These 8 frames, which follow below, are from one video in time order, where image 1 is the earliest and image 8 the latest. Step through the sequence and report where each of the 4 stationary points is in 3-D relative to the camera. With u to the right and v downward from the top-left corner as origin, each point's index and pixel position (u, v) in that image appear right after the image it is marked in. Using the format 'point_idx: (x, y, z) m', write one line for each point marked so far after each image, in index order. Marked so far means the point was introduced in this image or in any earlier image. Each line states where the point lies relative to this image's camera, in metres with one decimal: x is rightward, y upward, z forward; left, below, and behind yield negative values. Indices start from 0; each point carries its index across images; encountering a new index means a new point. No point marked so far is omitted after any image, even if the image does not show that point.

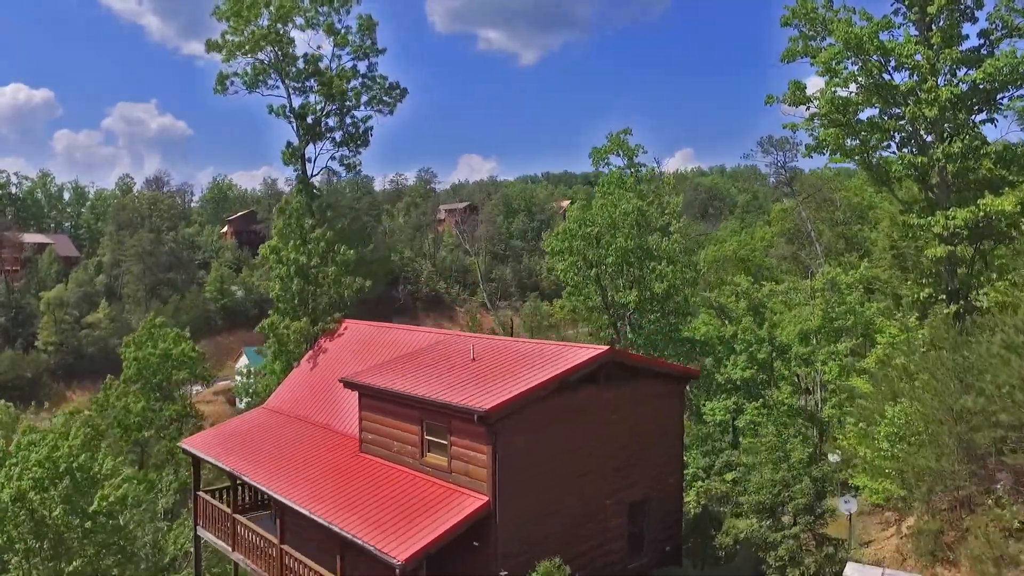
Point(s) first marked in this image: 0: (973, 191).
0: (+8.3, +1.6, +14.4) m
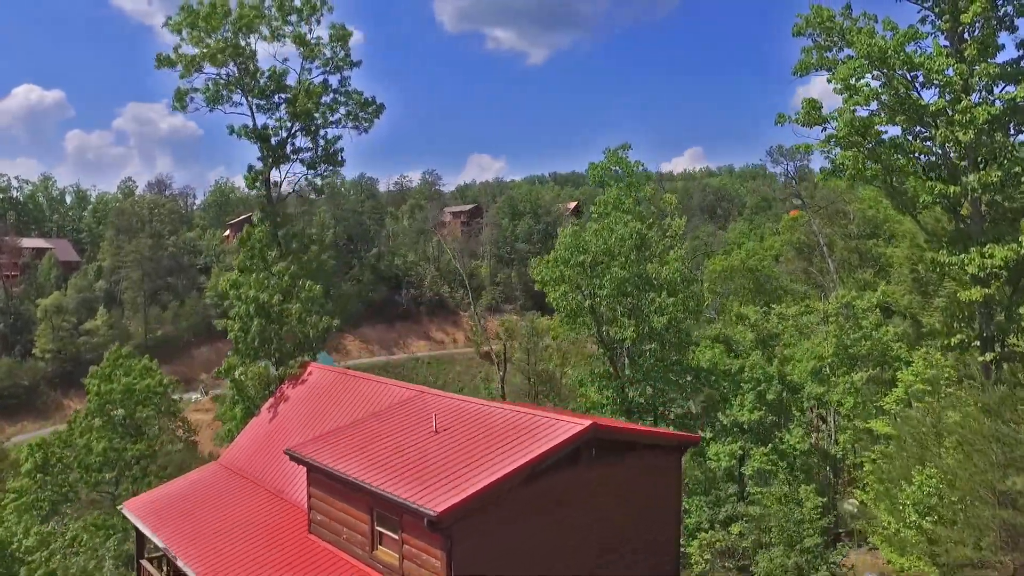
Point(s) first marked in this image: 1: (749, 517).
0: (+8.2, +1.2, +13.4) m
1: (+3.5, -3.3, +11.9) m
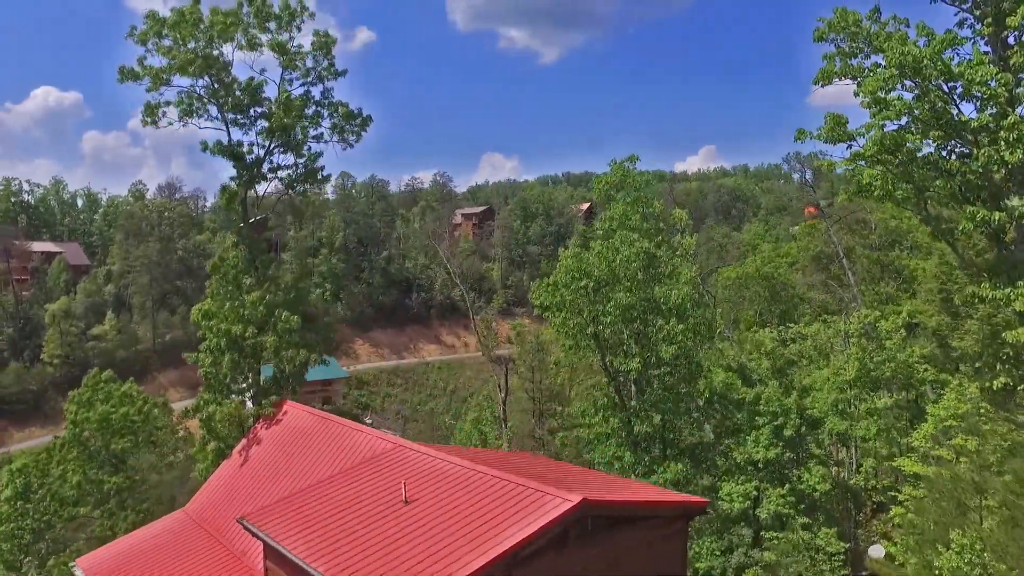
0: (+8.2, +0.9, +12.6) m
1: (+3.5, -3.6, +11.1) m
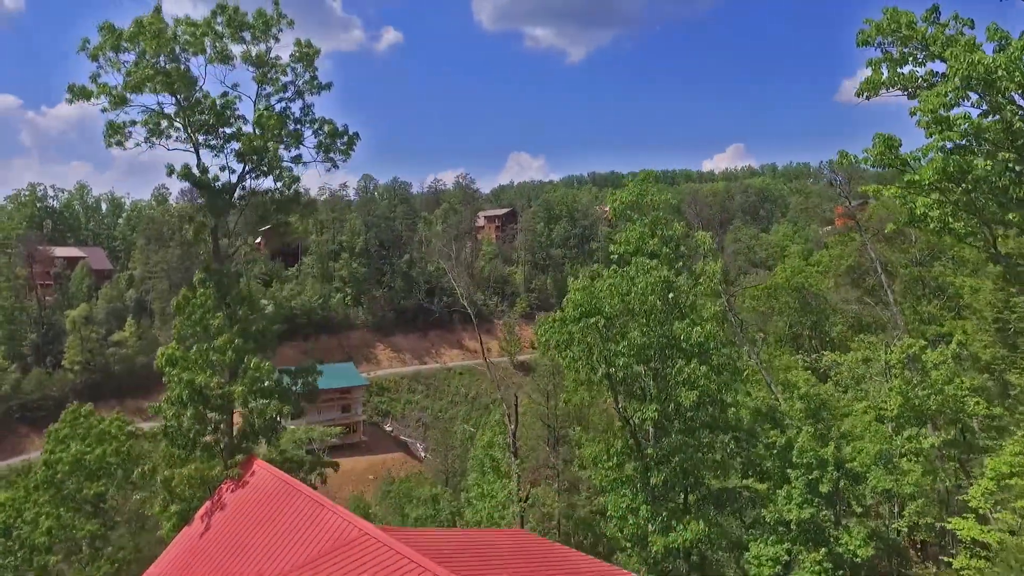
0: (+8.4, +0.6, +11.4) m
1: (+3.6, -4.0, +10.1) m
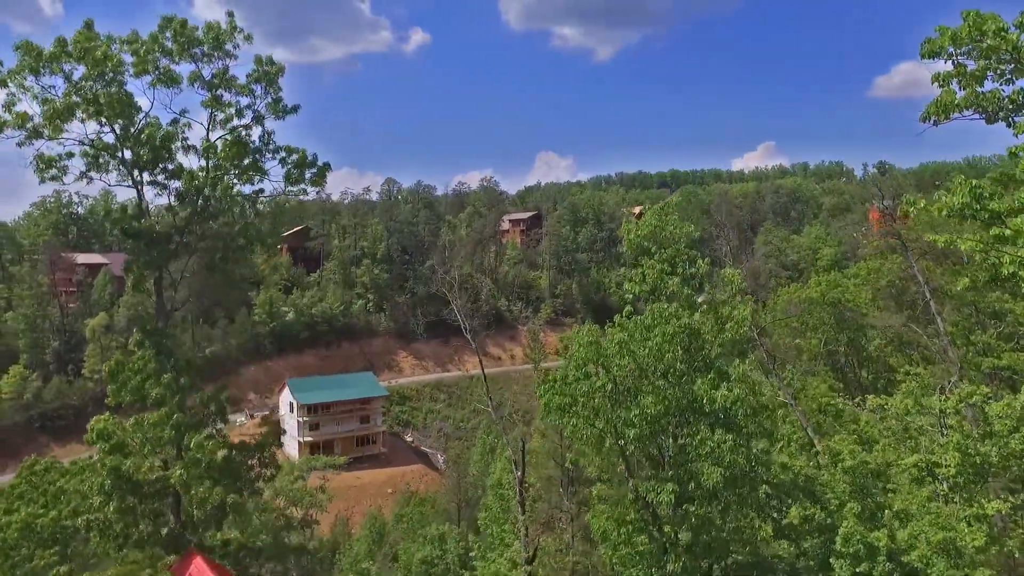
0: (+8.4, +0.1, +9.9) m
1: (+3.6, -4.5, +8.8) m
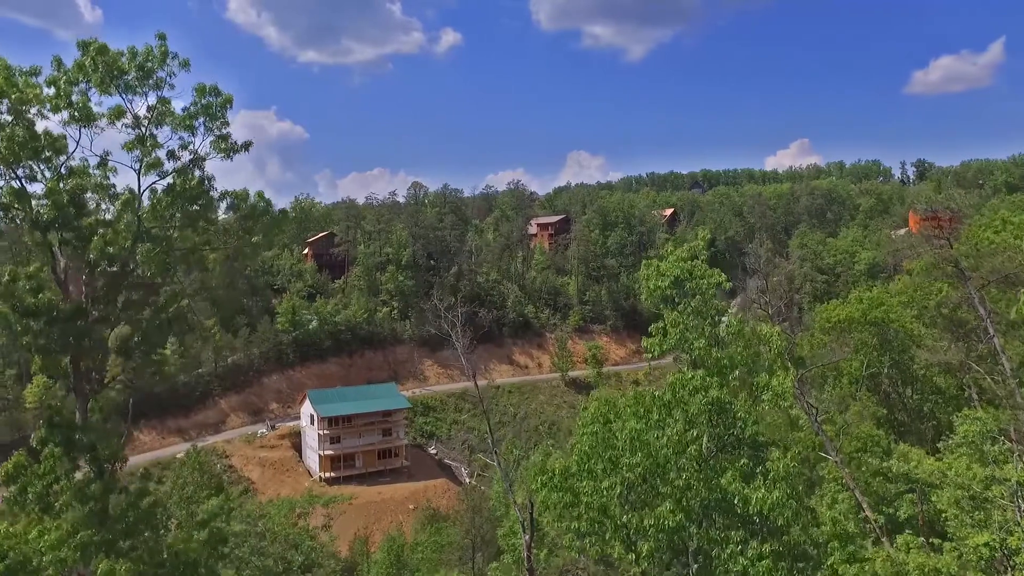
0: (+8.4, -0.4, +8.4) m
1: (+3.6, -5.0, +7.5) m
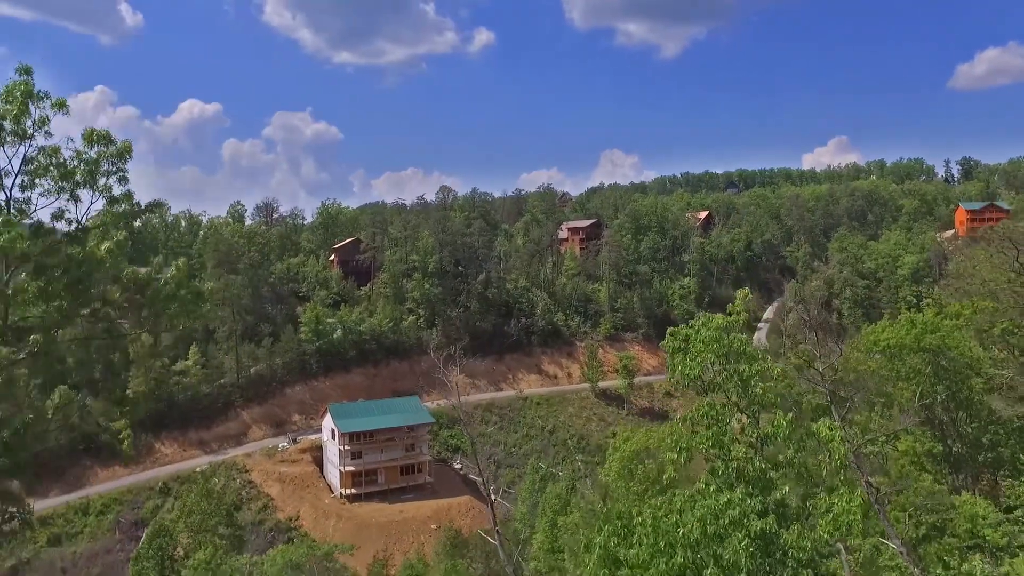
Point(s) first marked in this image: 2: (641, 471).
0: (+8.4, -1.1, +6.6) m
1: (+3.5, -5.6, +5.8) m
2: (+2.8, -4.0, +17.6) m
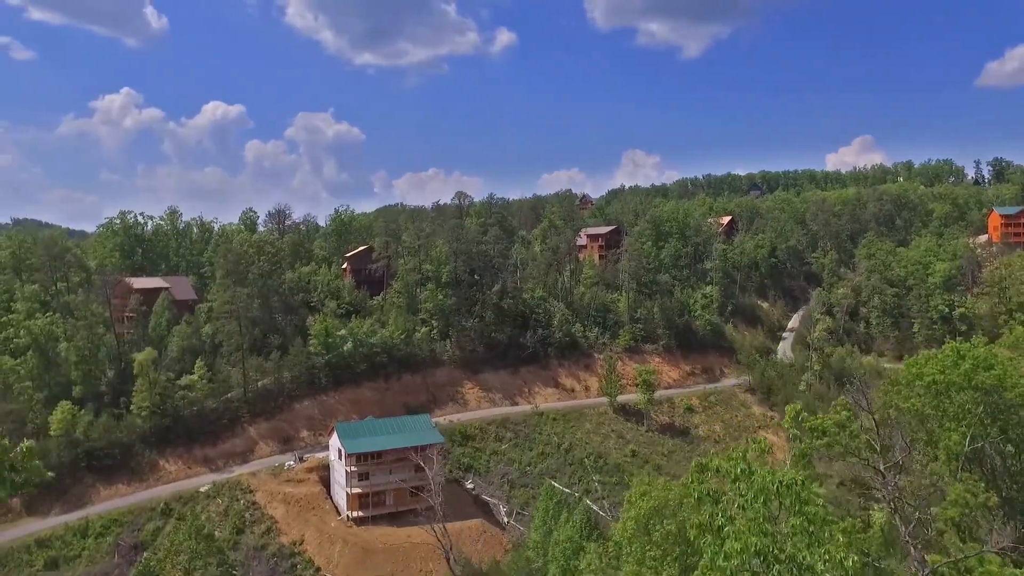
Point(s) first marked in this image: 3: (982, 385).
0: (+8.2, -1.8, +4.6) m
1: (+3.3, -6.3, +4.0) m
2: (+2.9, -4.7, +15.9) m
3: (+11.3, -2.3, +19.4) m
